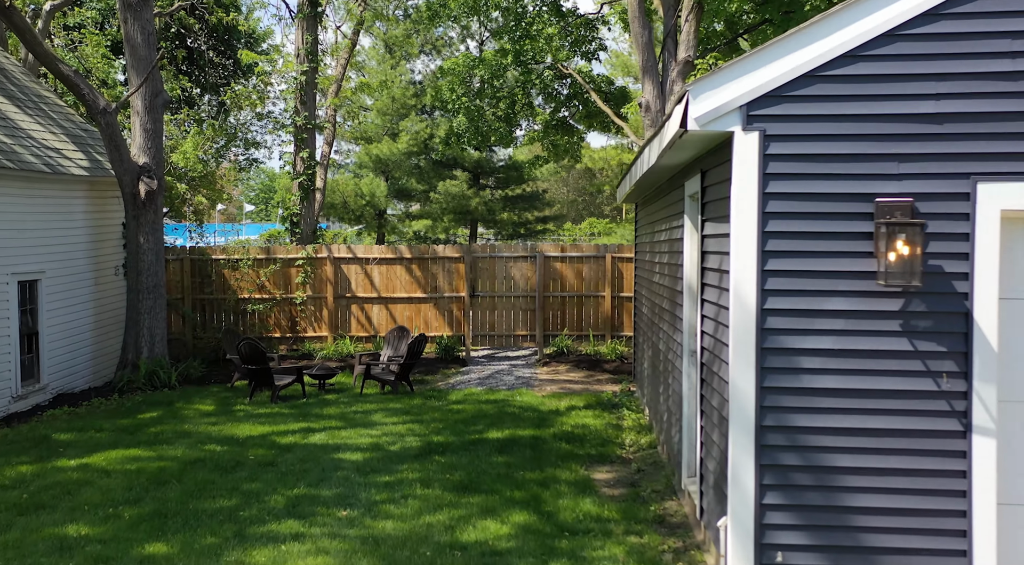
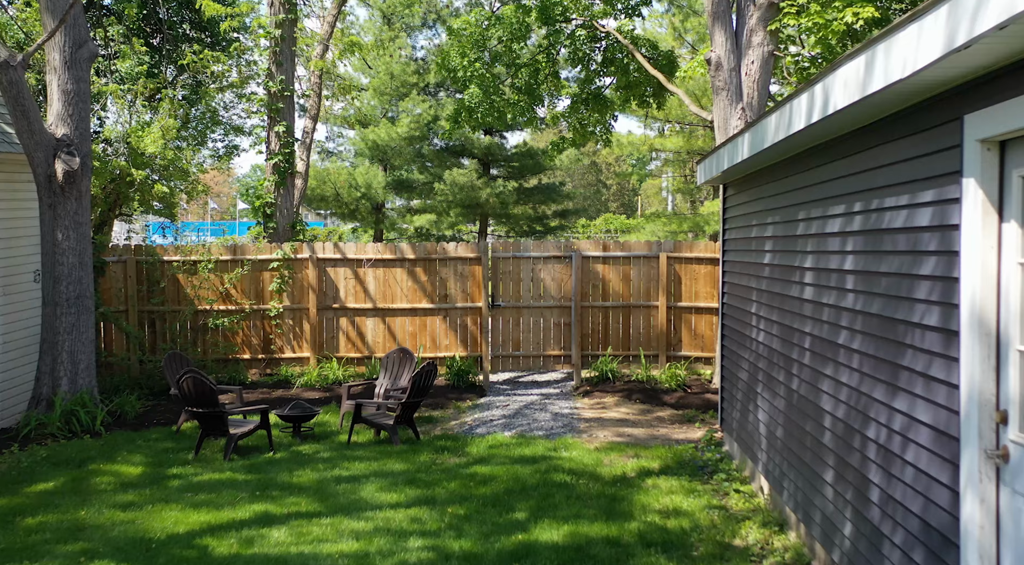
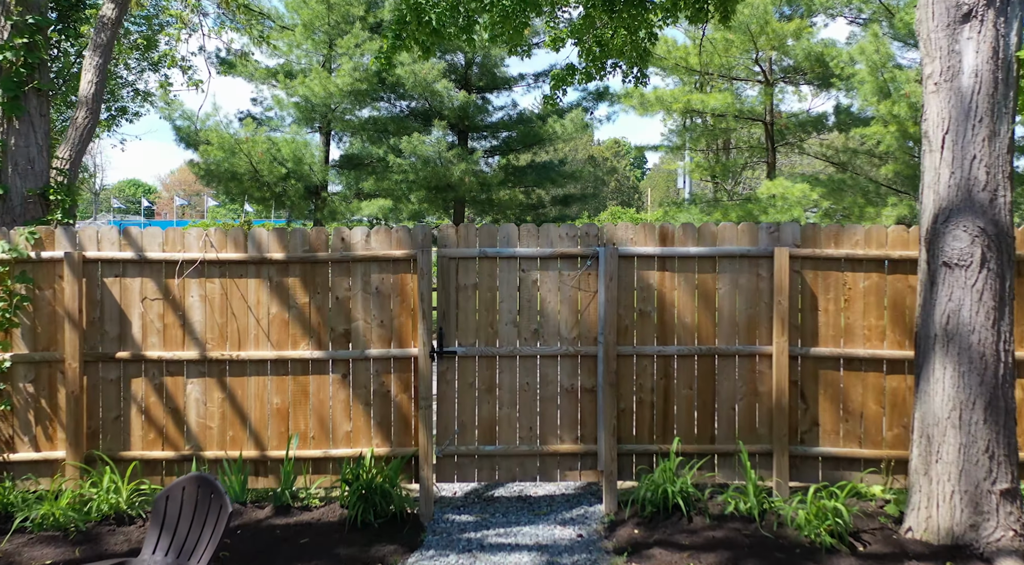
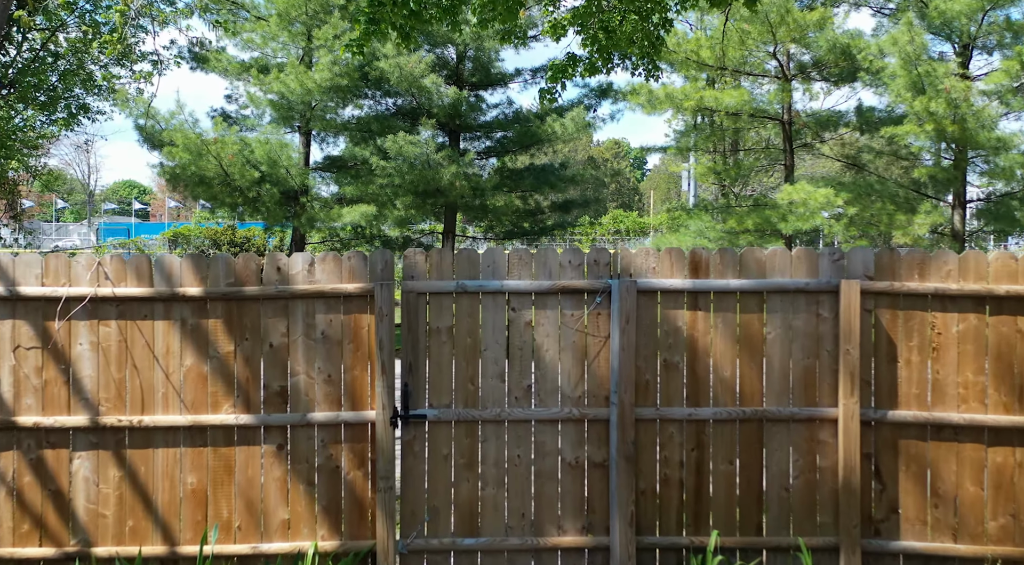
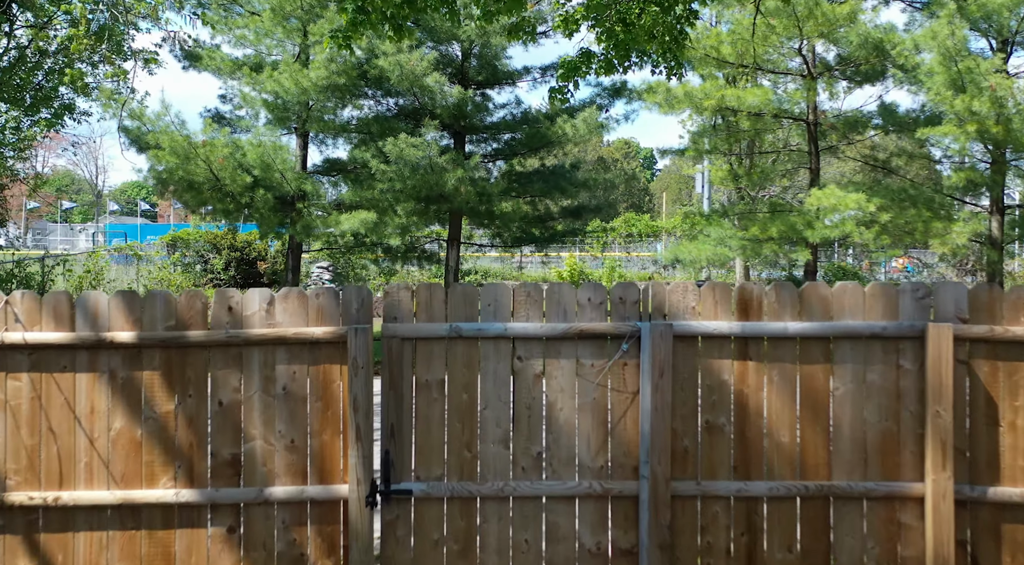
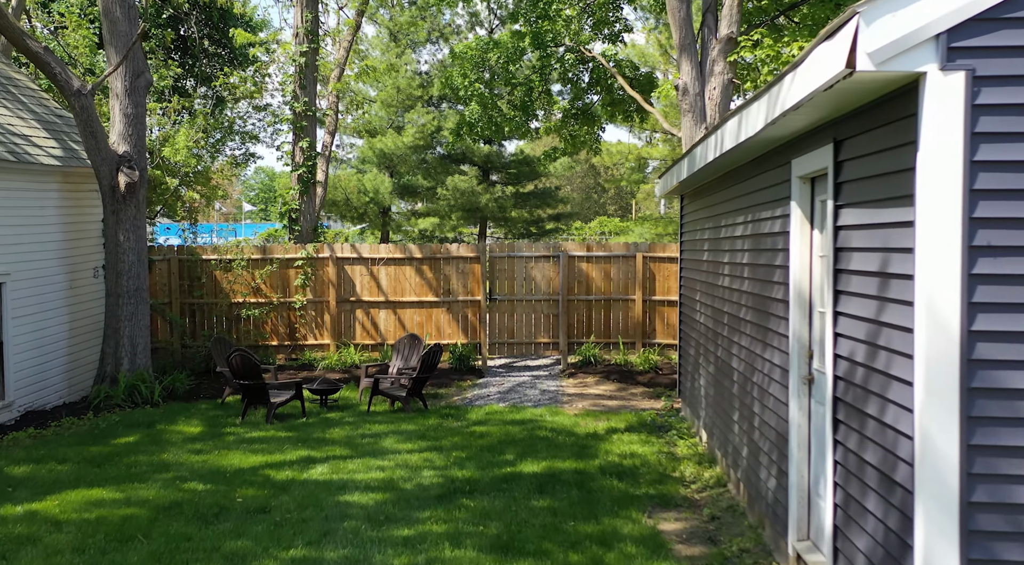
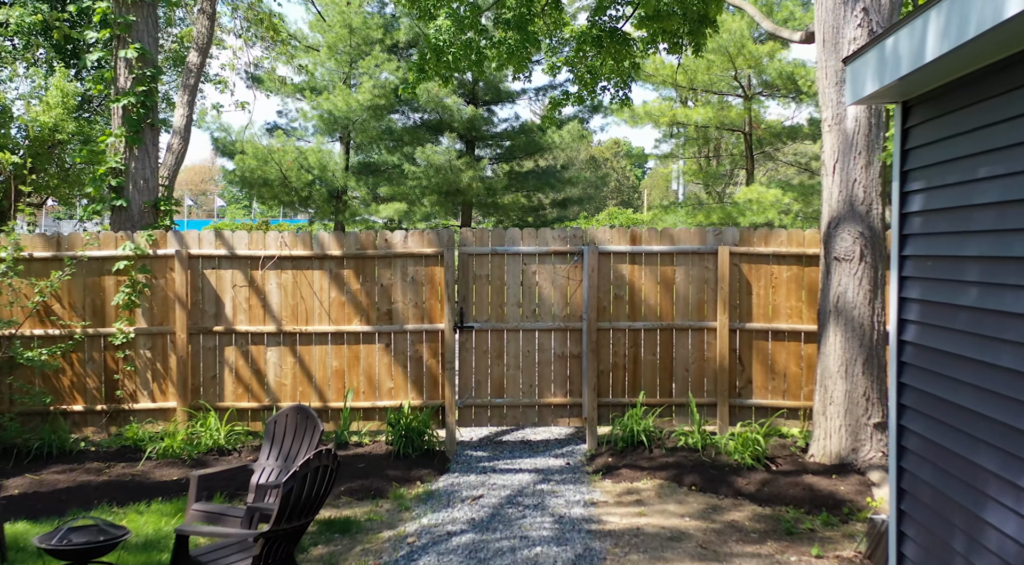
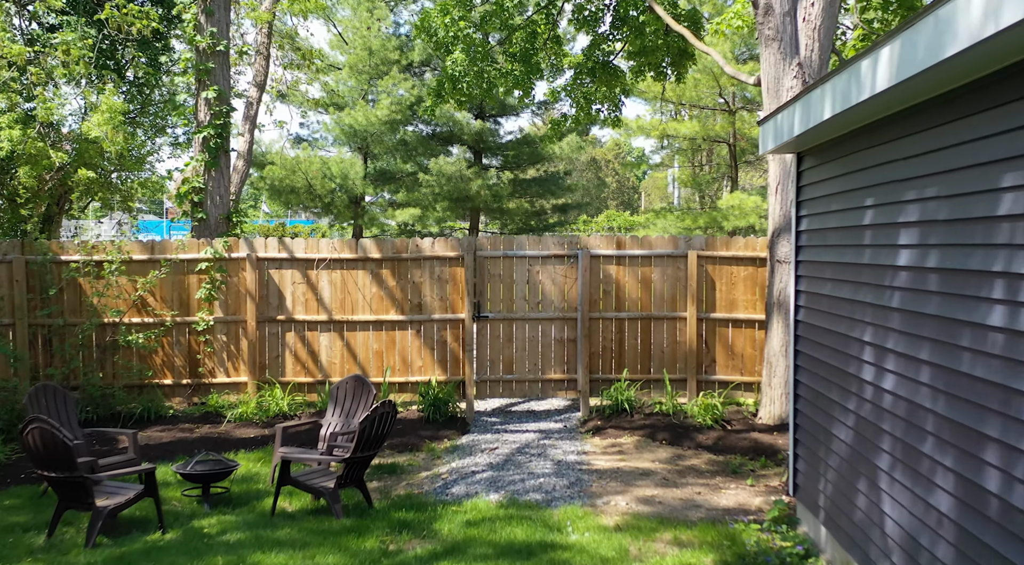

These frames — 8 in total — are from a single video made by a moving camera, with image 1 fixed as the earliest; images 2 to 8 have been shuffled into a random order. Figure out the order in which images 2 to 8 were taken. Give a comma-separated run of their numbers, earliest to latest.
6, 2, 8, 7, 3, 4, 5
